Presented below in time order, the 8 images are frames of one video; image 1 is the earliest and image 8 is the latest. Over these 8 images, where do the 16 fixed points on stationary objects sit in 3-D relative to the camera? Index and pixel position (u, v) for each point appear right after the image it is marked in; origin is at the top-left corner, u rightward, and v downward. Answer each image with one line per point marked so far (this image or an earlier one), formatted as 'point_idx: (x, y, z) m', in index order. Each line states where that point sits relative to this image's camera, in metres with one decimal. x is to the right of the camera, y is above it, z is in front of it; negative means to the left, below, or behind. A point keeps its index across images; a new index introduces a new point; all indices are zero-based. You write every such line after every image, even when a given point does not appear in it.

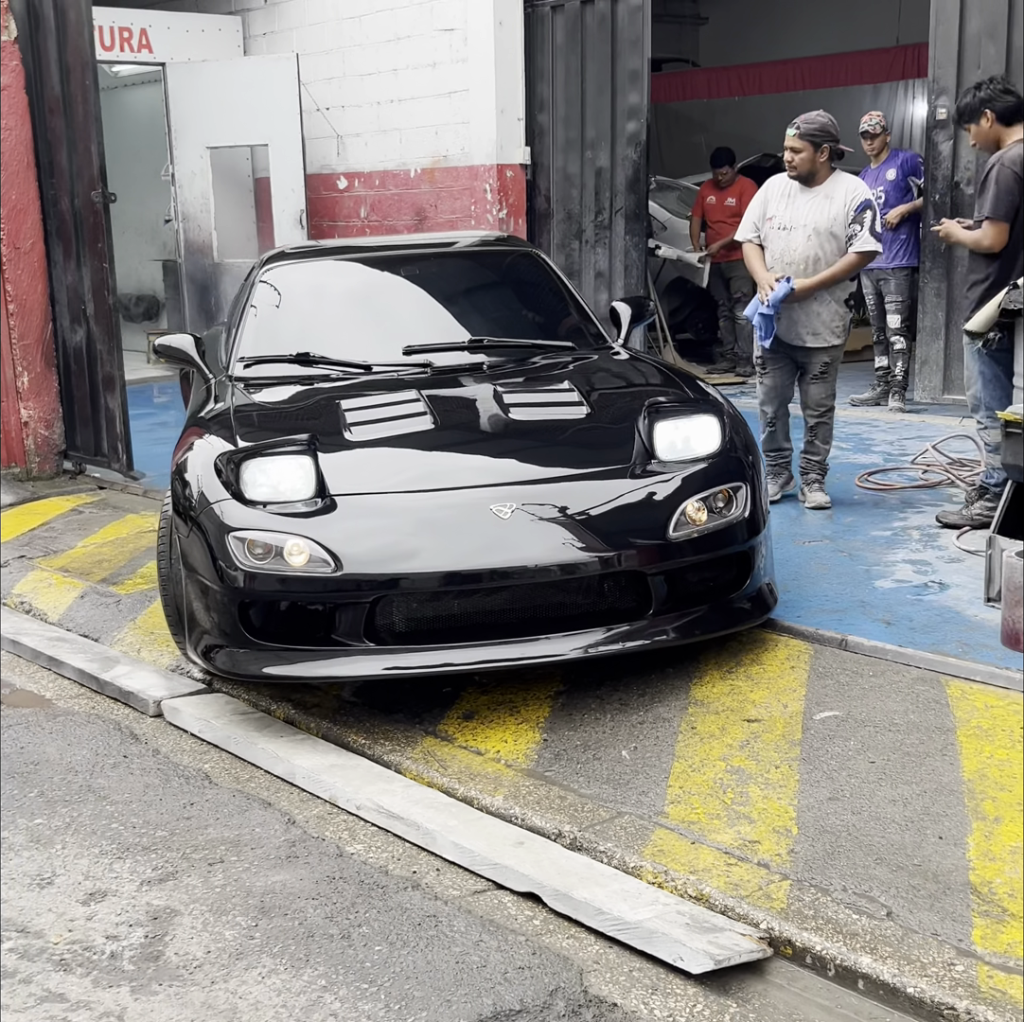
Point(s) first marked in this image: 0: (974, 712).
0: (+1.3, -0.5, +4.1) m
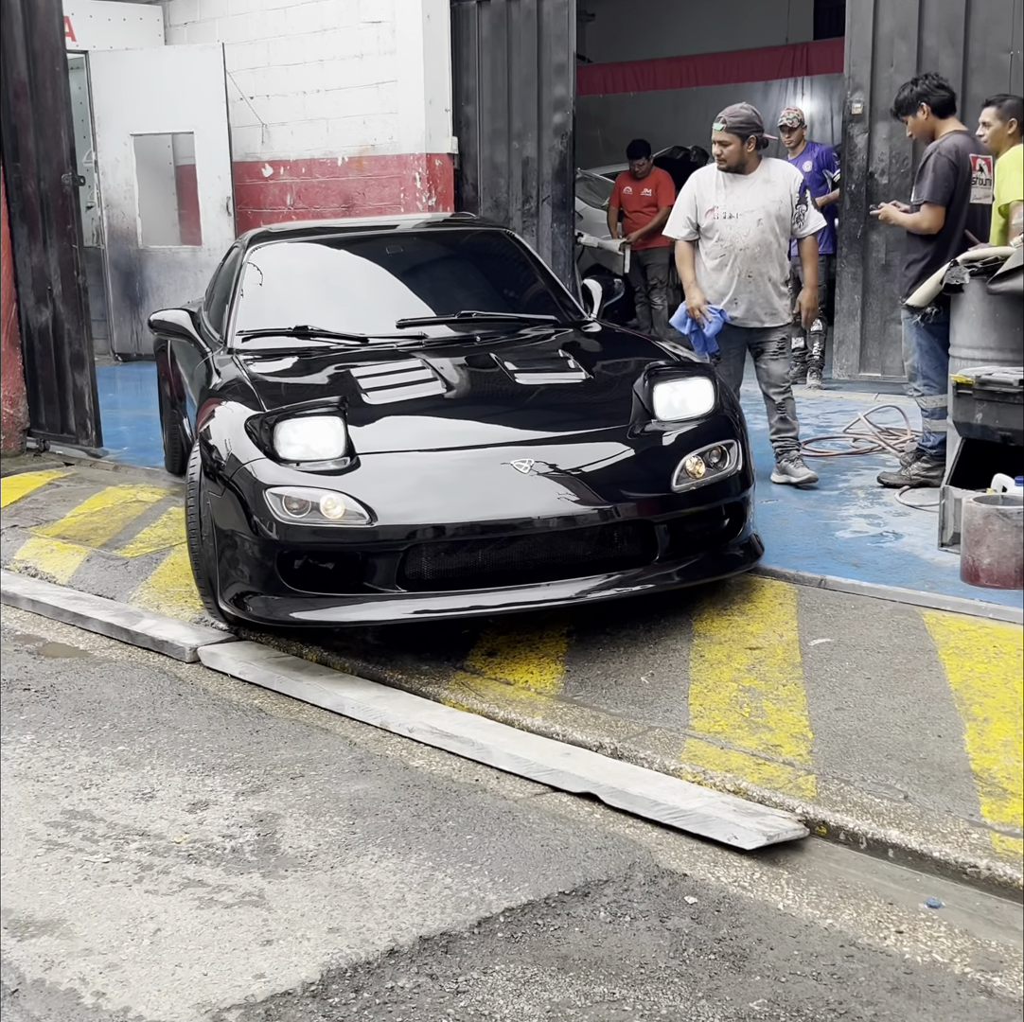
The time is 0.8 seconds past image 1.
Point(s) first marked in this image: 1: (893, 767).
0: (+1.3, -0.4, +4.6) m
1: (+1.0, -0.7, +3.8) m
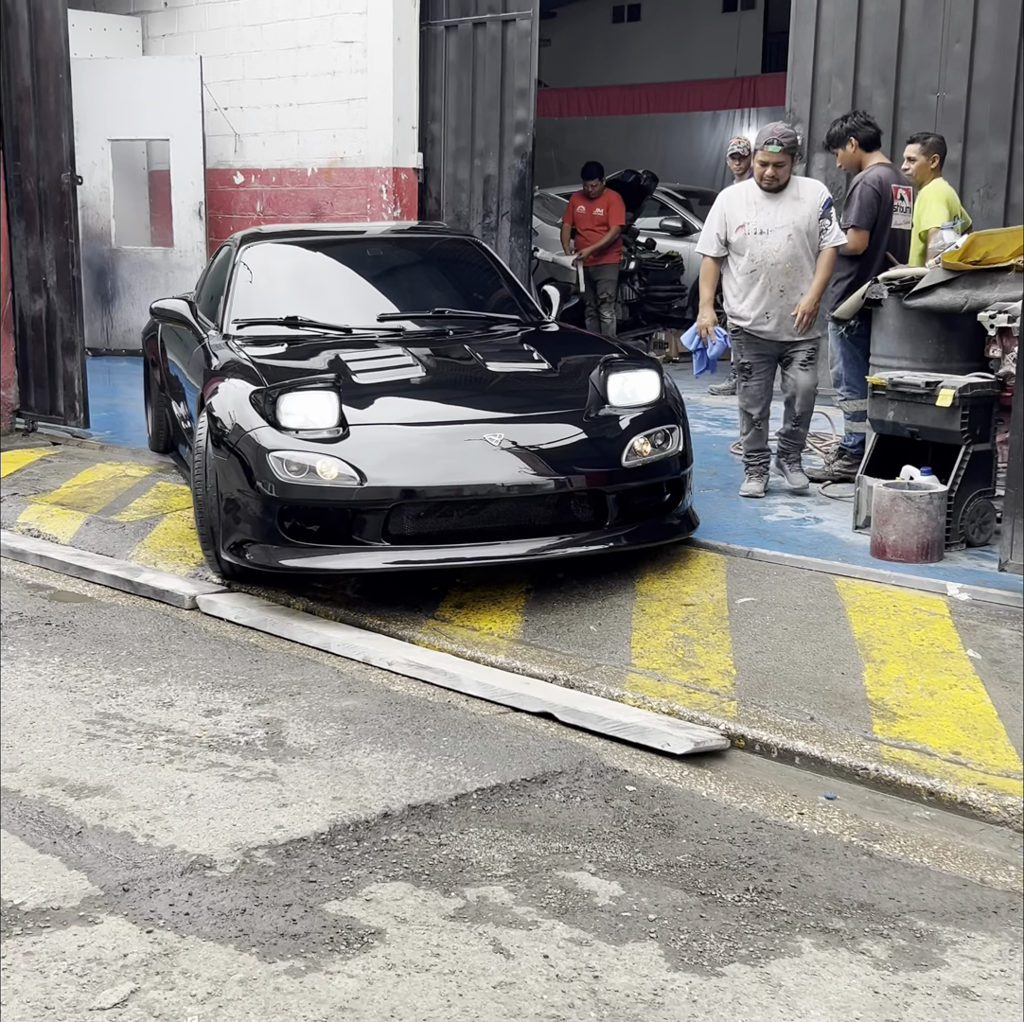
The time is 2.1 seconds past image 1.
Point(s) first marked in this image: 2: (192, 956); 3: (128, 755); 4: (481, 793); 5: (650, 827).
0: (+1.2, -0.3, +5.3) m
1: (+0.9, -0.6, +4.5) m
2: (-0.6, -0.9, +2.8) m
3: (-1.0, -0.6, +3.8) m
4: (-0.1, -0.7, +3.8) m
5: (+0.3, -0.8, +3.6) m
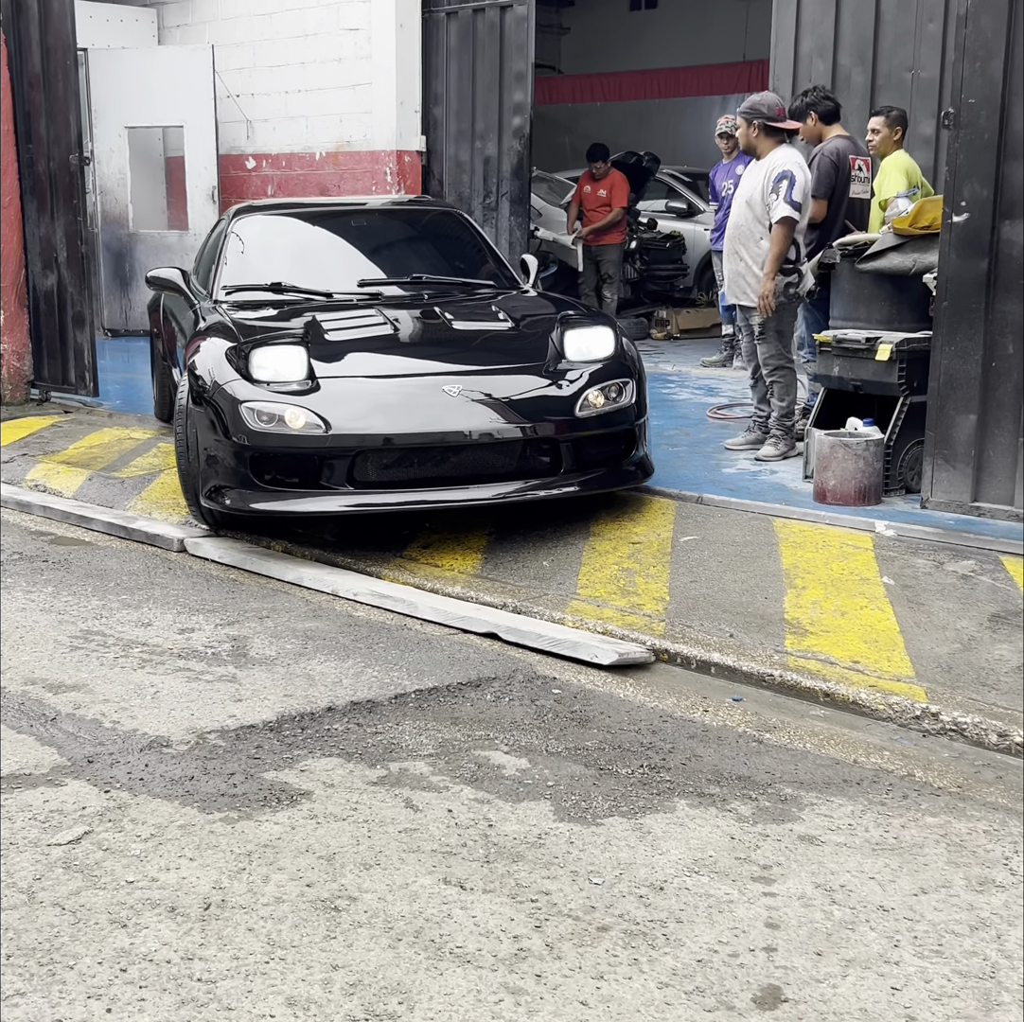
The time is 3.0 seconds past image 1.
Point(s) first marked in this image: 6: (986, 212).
0: (+1.1, -0.1, +5.7) m
1: (+0.7, -0.4, +4.9) m
2: (-0.8, -0.7, +3.3) m
3: (-1.2, -0.4, +4.3) m
4: (-0.3, -0.5, +4.2) m
5: (+0.1, -0.6, +4.1) m
6: (+1.8, +1.2, +5.7) m
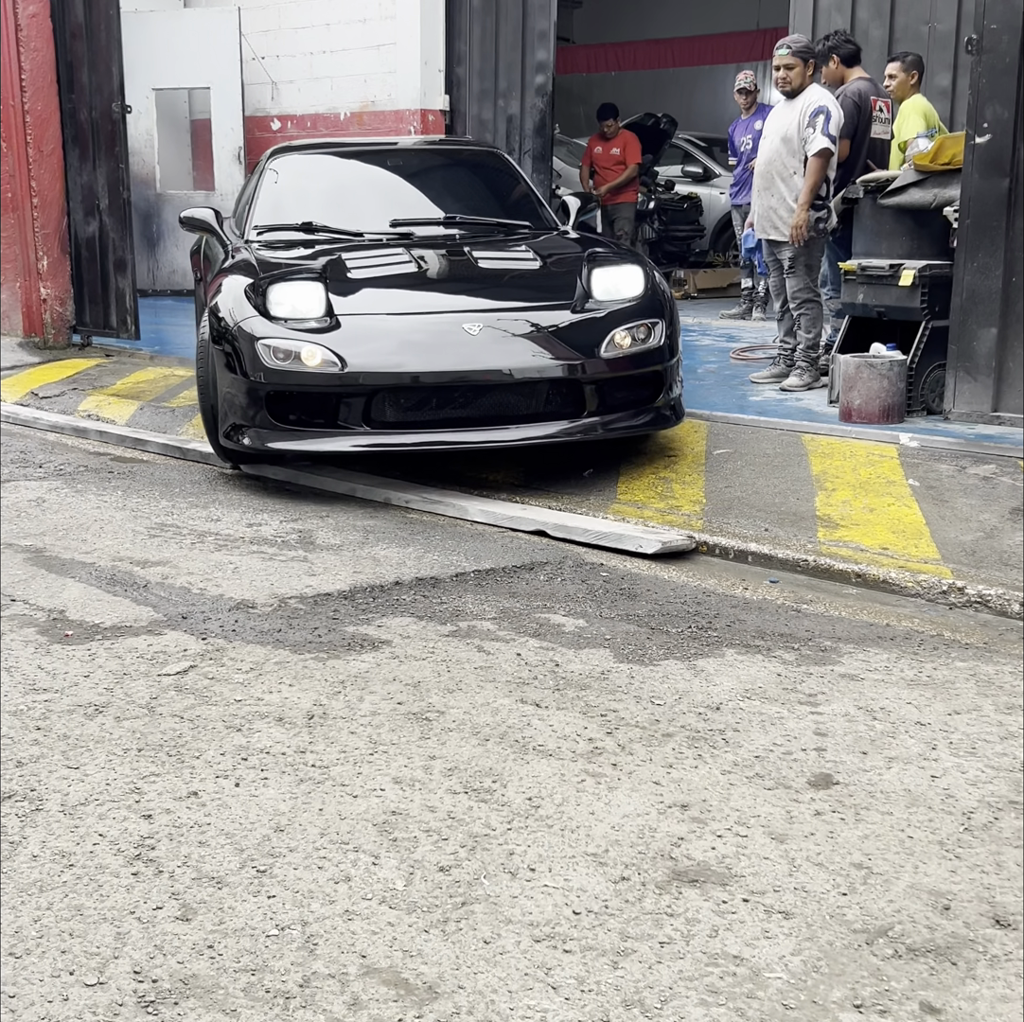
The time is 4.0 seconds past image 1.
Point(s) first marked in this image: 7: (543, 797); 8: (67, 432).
0: (+1.2, +0.3, +6.0) m
1: (+0.9, 0.0, +5.2) m
2: (-0.7, -0.3, +3.6) m
3: (-1.0, -0.1, +4.6) m
4: (-0.1, -0.2, +4.5) m
5: (+0.3, -0.2, +4.4) m
6: (+2.0, +1.5, +6.0) m
7: (+0.1, -0.5, +2.7) m
8: (-2.1, +0.4, +7.0) m
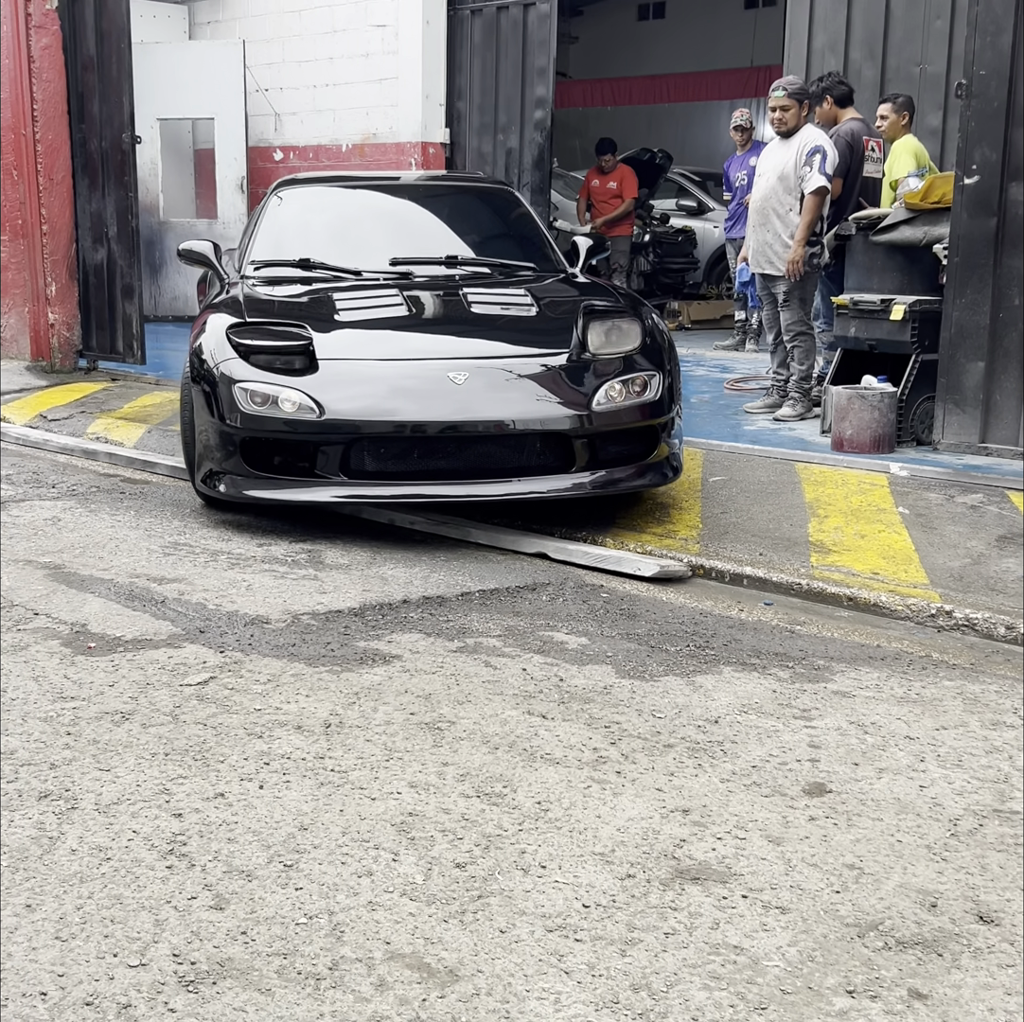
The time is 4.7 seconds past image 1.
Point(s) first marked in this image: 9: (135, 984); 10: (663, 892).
0: (+1.2, +0.2, +6.1) m
1: (+0.9, -0.1, +5.3) m
2: (-0.7, -0.4, +3.7) m
3: (-1.0, -0.2, +4.7) m
4: (-0.1, -0.3, +4.7) m
5: (+0.3, -0.3, +4.5) m
6: (+2.0, +1.4, +6.2) m
7: (+0.1, -0.6, +2.9) m
8: (-2.1, +0.3, +7.2) m
9: (-0.5, -0.7, +2.1) m
10: (+0.3, -0.6, +2.5) m
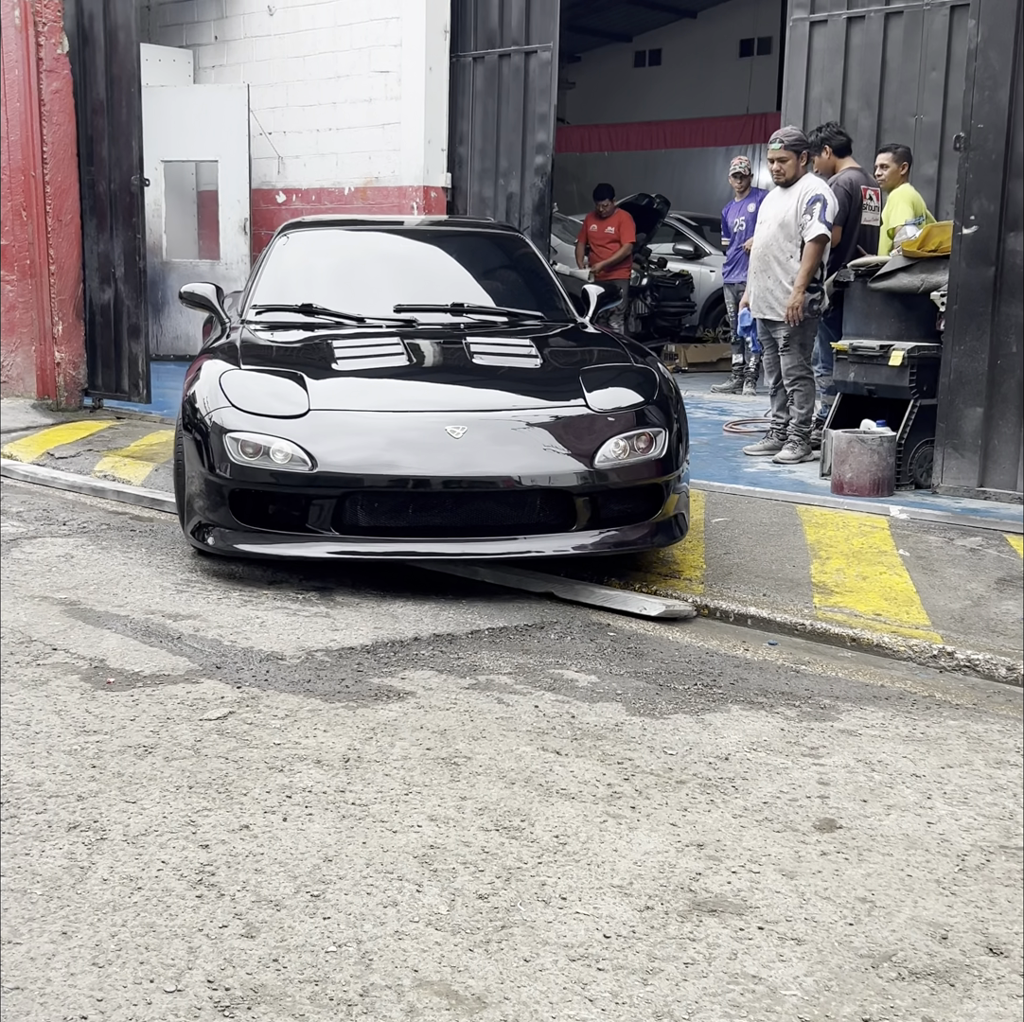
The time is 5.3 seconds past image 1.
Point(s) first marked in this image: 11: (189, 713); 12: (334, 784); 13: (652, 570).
0: (+1.3, 0.0, +6.2) m
1: (+0.9, -0.3, +5.4) m
2: (-0.6, -0.5, +3.8) m
3: (-1.0, -0.3, +4.8) m
4: (-0.1, -0.4, +4.7) m
5: (+0.3, -0.4, +4.6) m
6: (+2.1, +1.2, +6.3) m
7: (+0.1, -0.6, +2.9) m
8: (-2.1, +0.1, +7.3) m
9: (-0.5, -0.7, +2.2) m
10: (+0.3, -0.7, +2.5) m
11: (-0.8, -0.5, +3.6) m
12: (-0.4, -0.6, +3.2) m
13: (+0.5, -0.2, +5.6) m
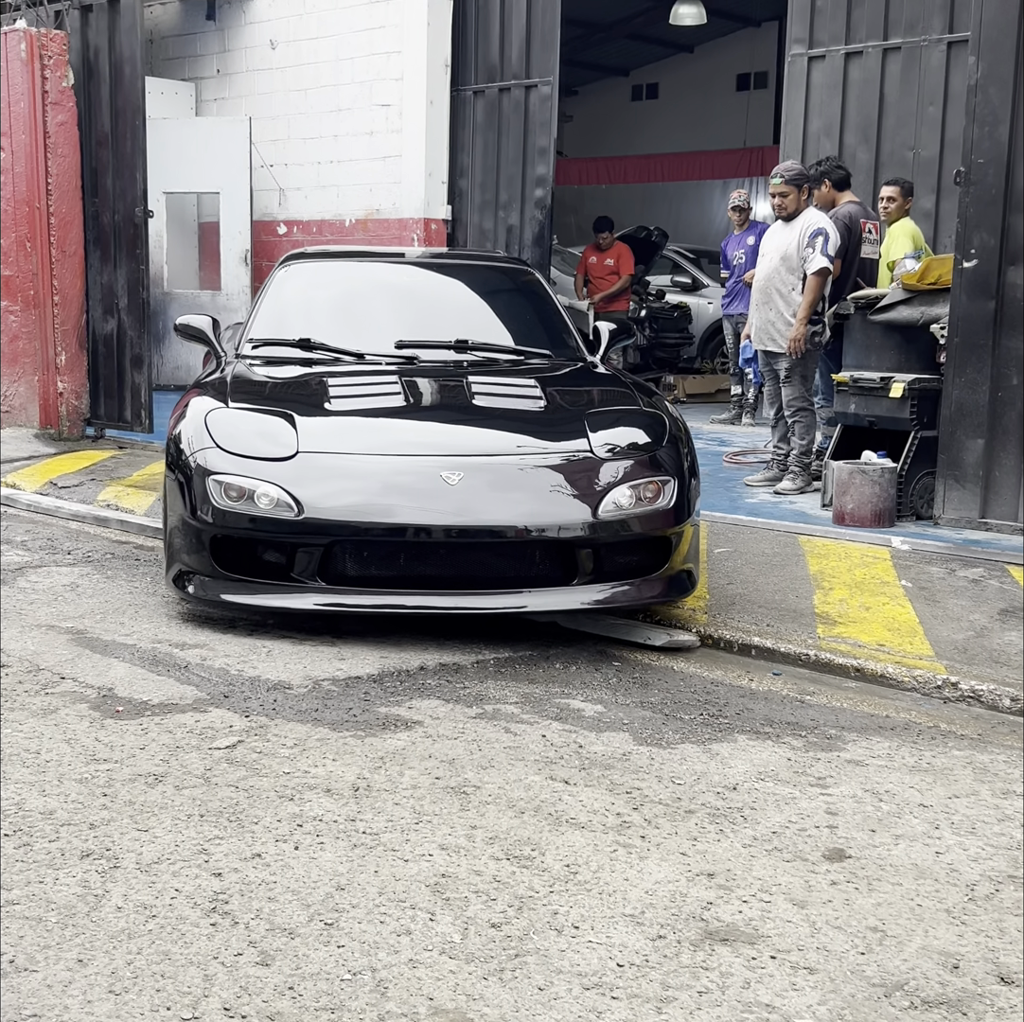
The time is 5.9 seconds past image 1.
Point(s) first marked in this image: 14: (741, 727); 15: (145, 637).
0: (+1.3, -0.2, +6.3) m
1: (+0.9, -0.4, +5.4) m
2: (-0.6, -0.6, +3.8) m
3: (-1.0, -0.4, +4.8) m
4: (-0.1, -0.5, +4.7) m
5: (+0.4, -0.5, +4.6) m
6: (+2.1, +1.1, +6.4) m
7: (+0.1, -0.7, +2.9) m
8: (-2.1, 0.0, +7.3) m
9: (-0.5, -0.8, +2.2) m
10: (+0.3, -0.8, +2.5) m
11: (-0.8, -0.6, +3.6) m
12: (-0.4, -0.6, +3.2) m
13: (+0.5, -0.3, +5.6) m
14: (+0.6, -0.6, +4.1) m
15: (-1.2, -0.4, +4.7) m
